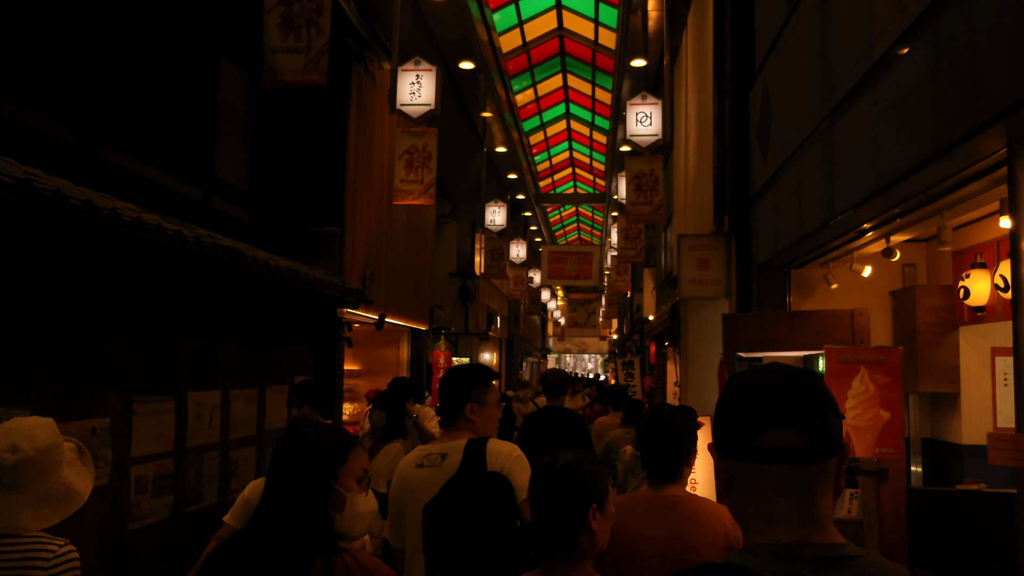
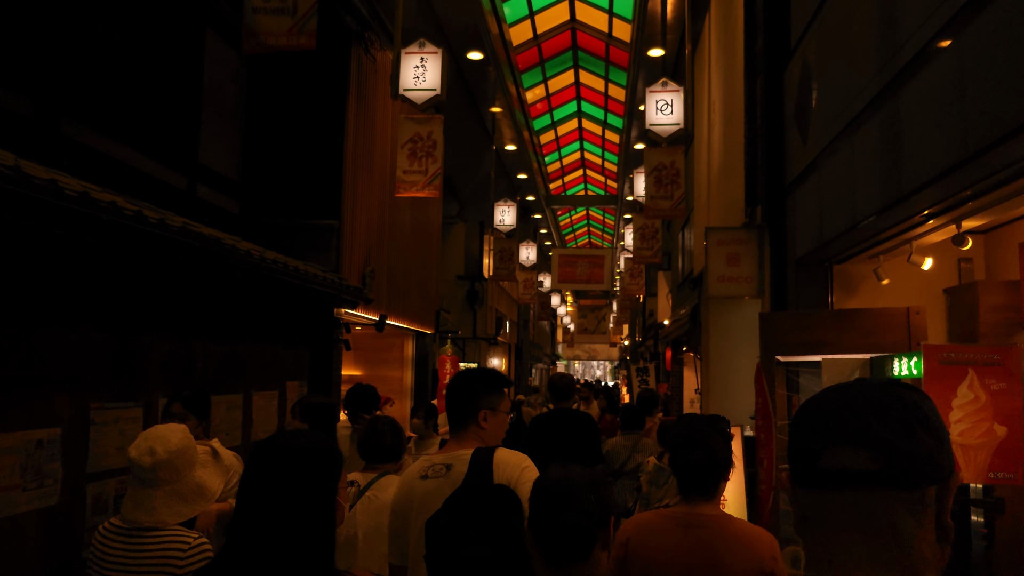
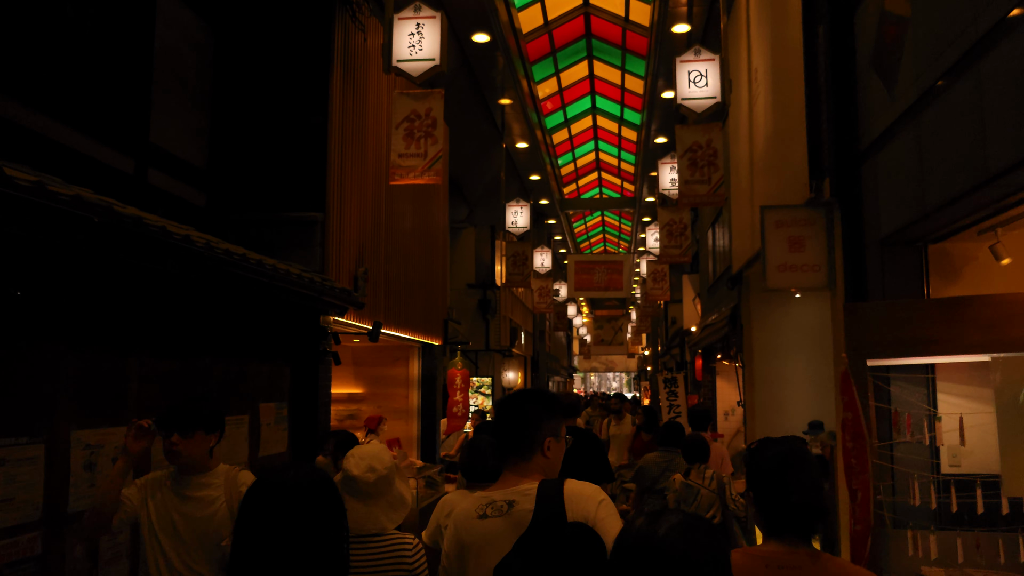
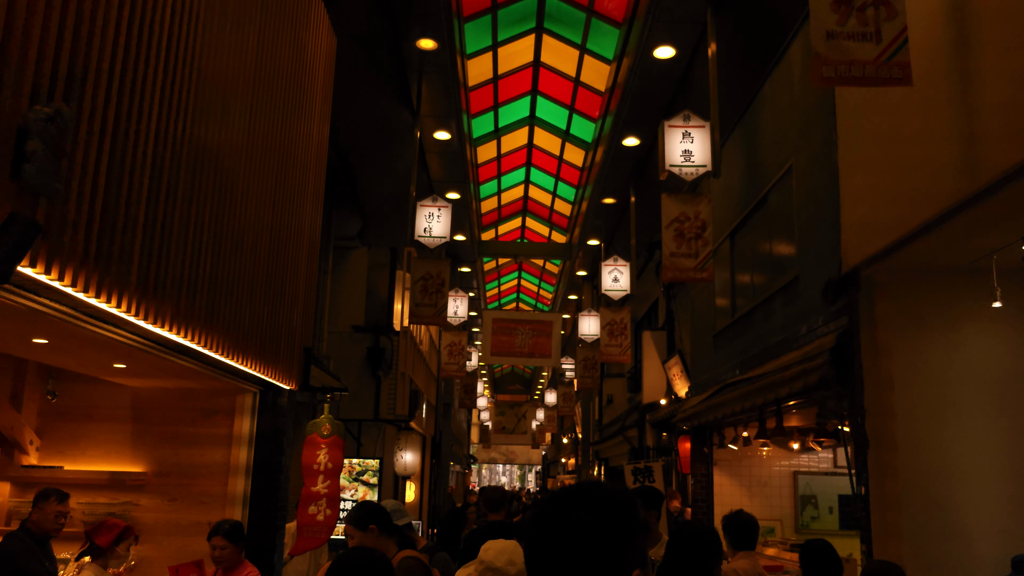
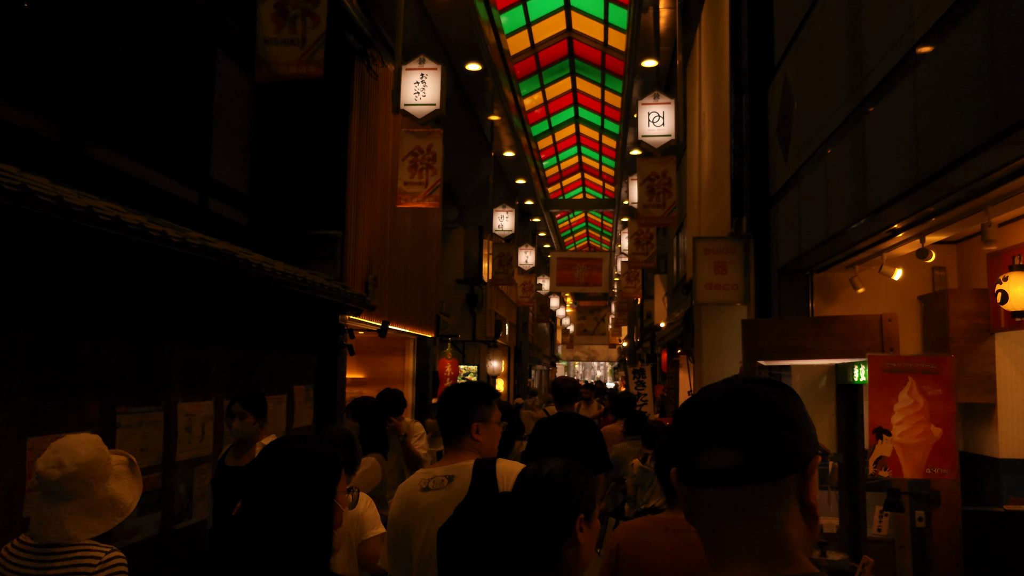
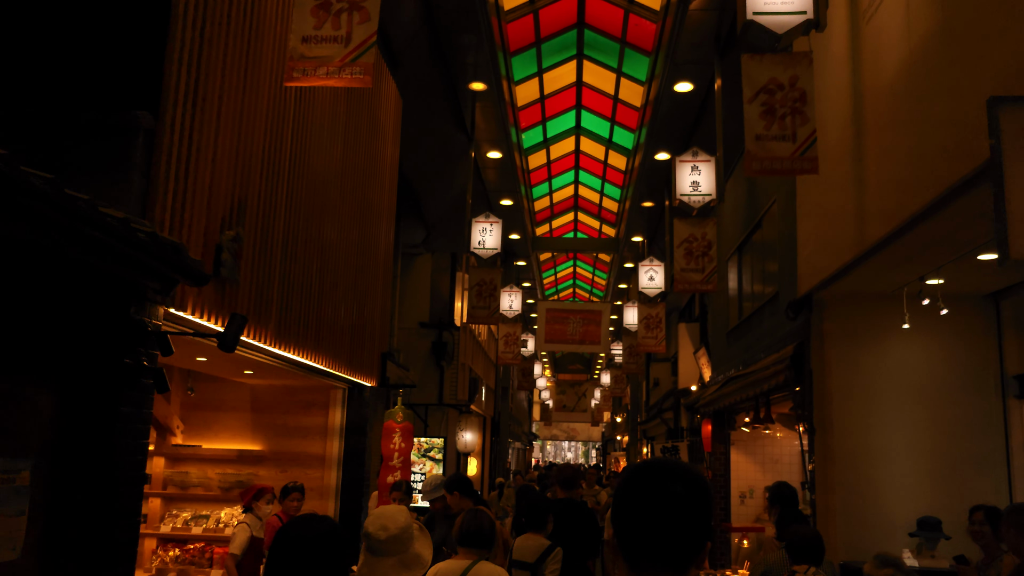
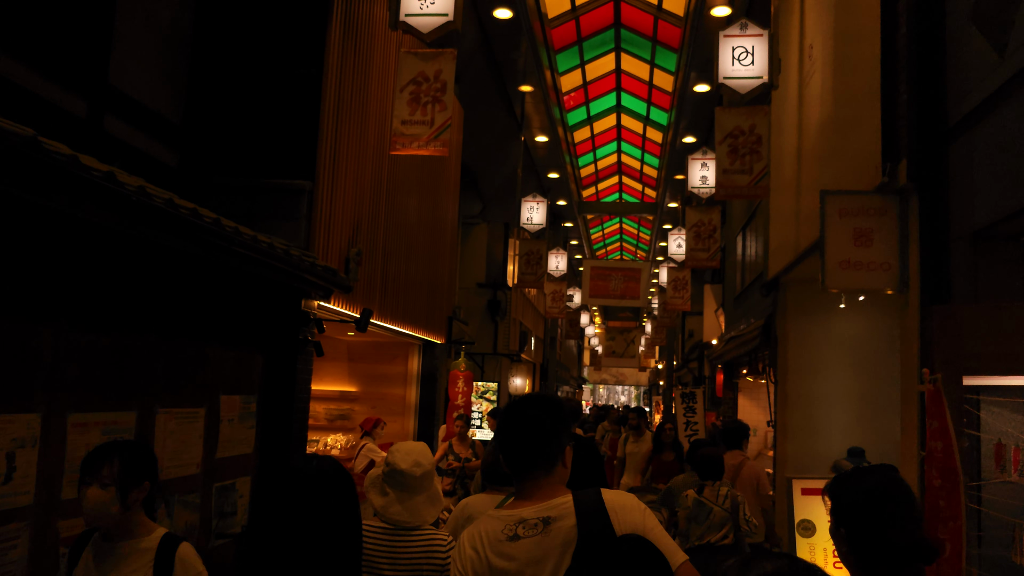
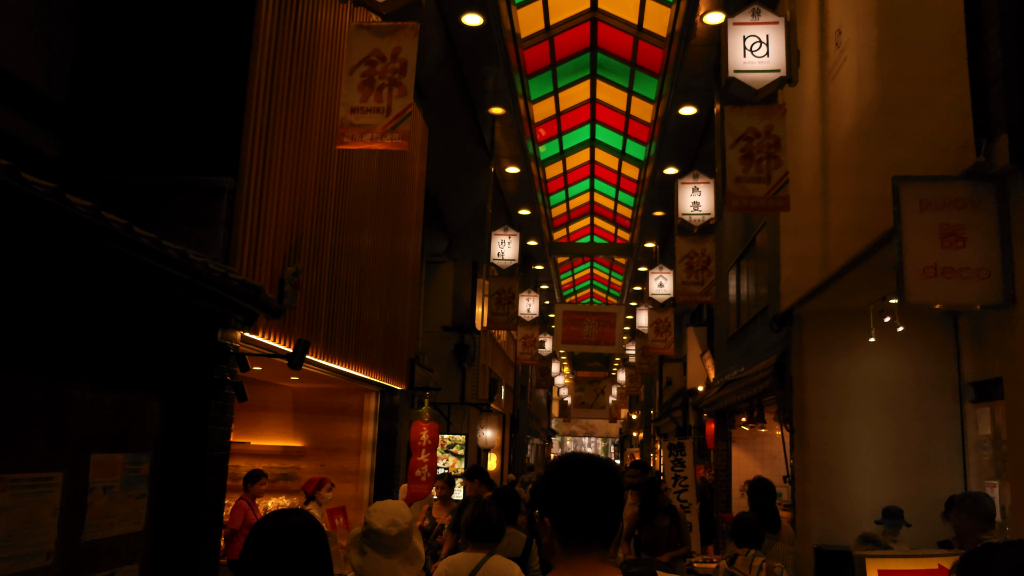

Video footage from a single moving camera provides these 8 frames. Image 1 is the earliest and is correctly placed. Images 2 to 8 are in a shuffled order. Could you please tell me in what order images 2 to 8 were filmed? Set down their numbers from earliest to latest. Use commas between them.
5, 2, 3, 7, 8, 6, 4
